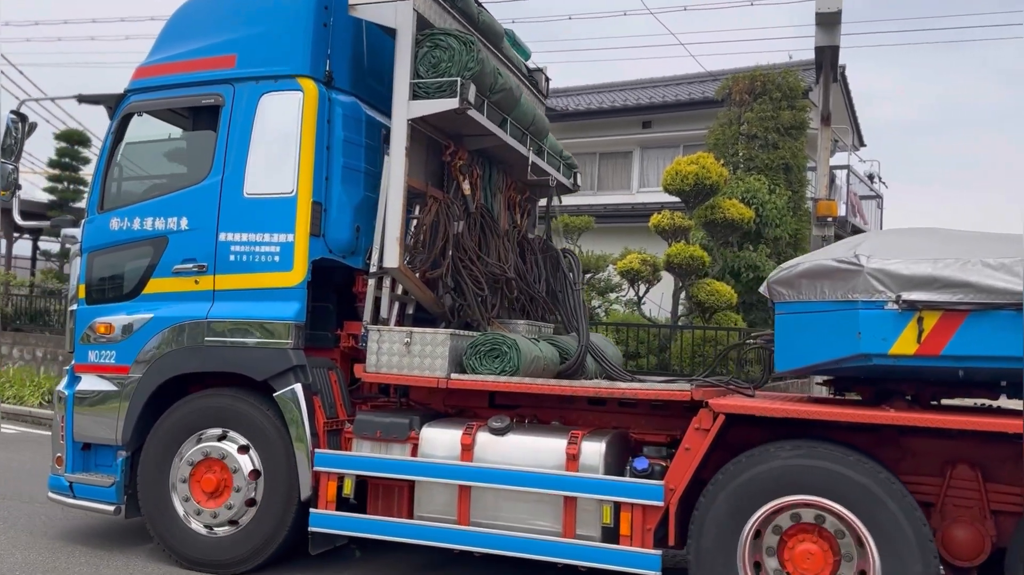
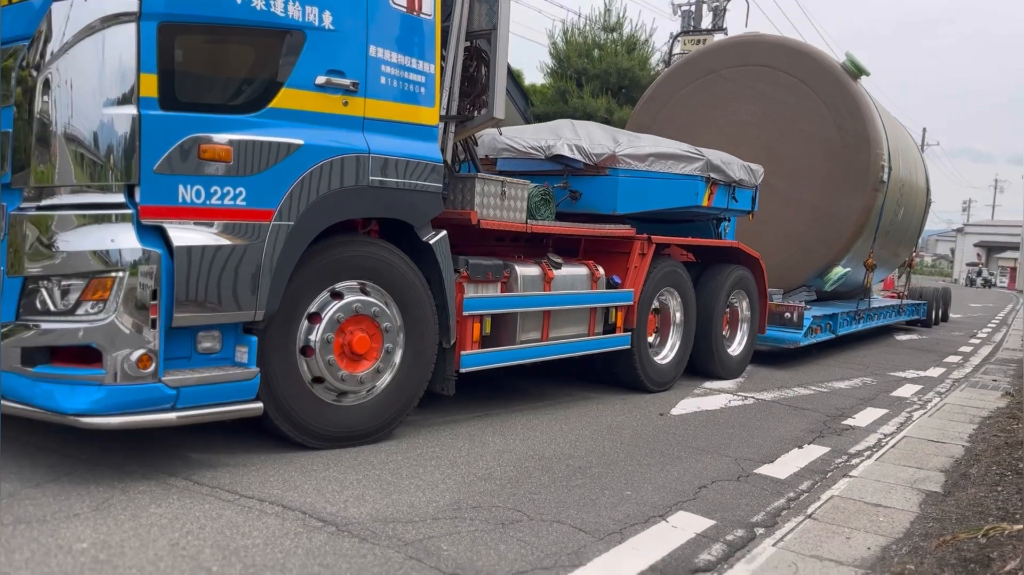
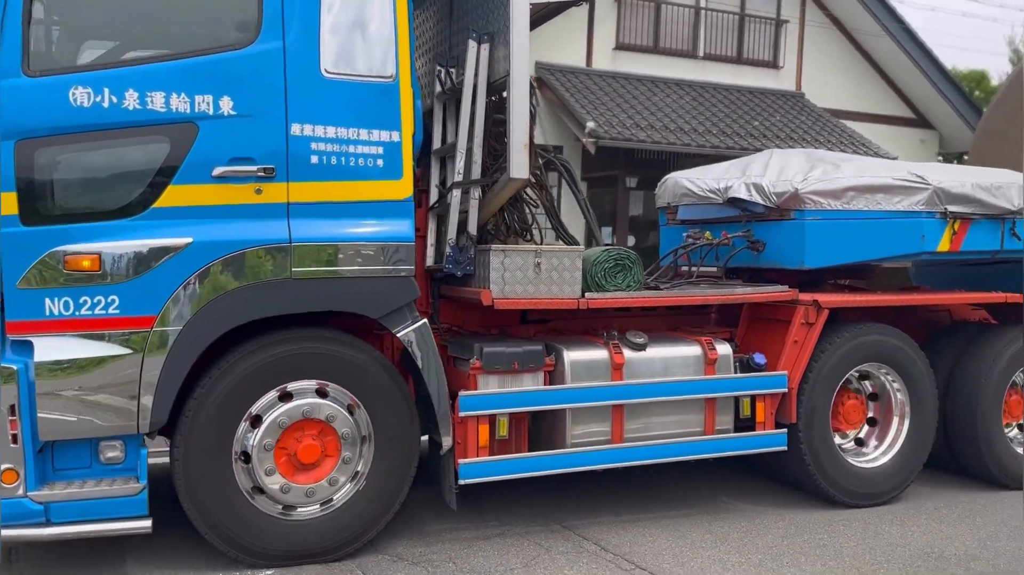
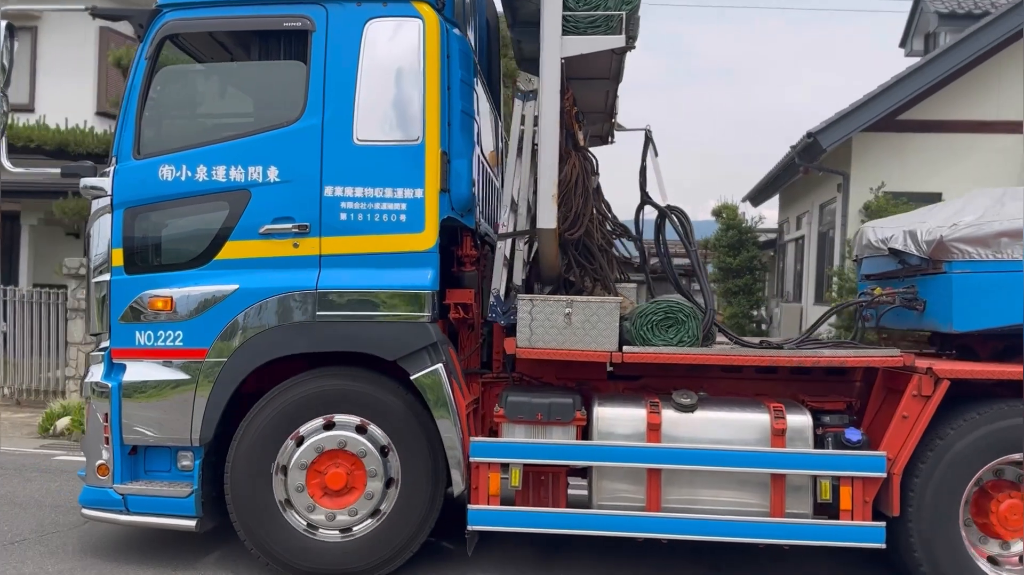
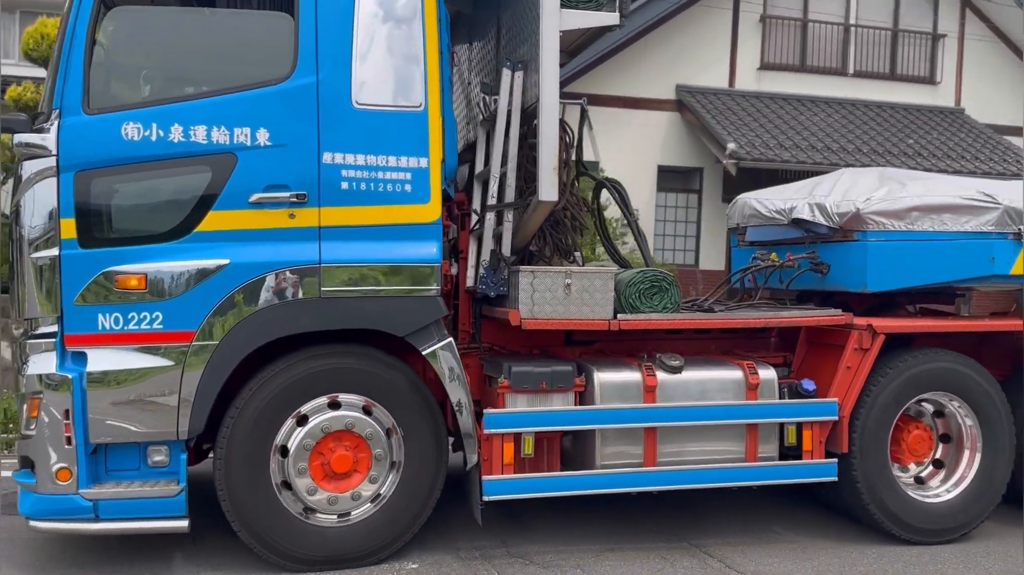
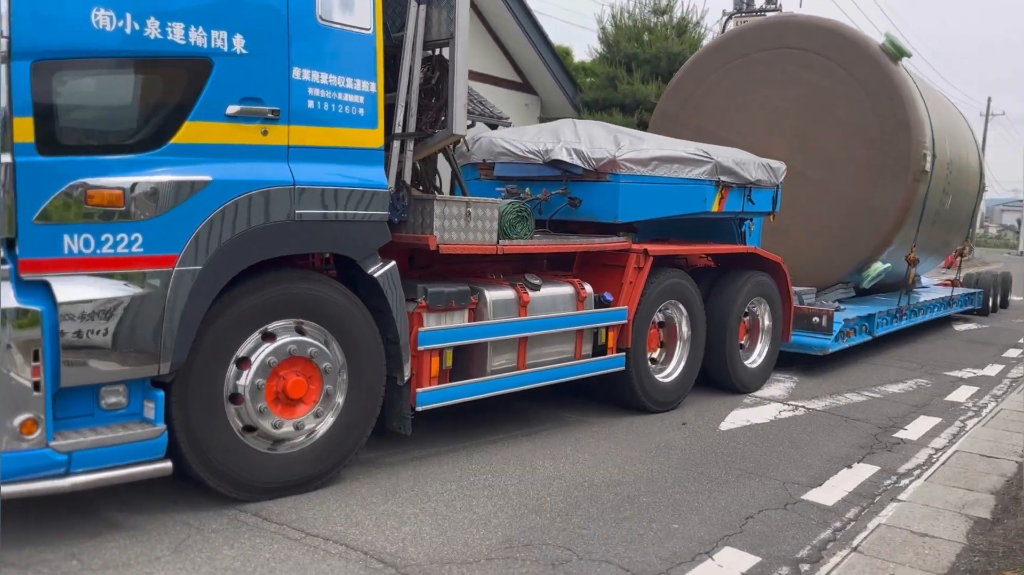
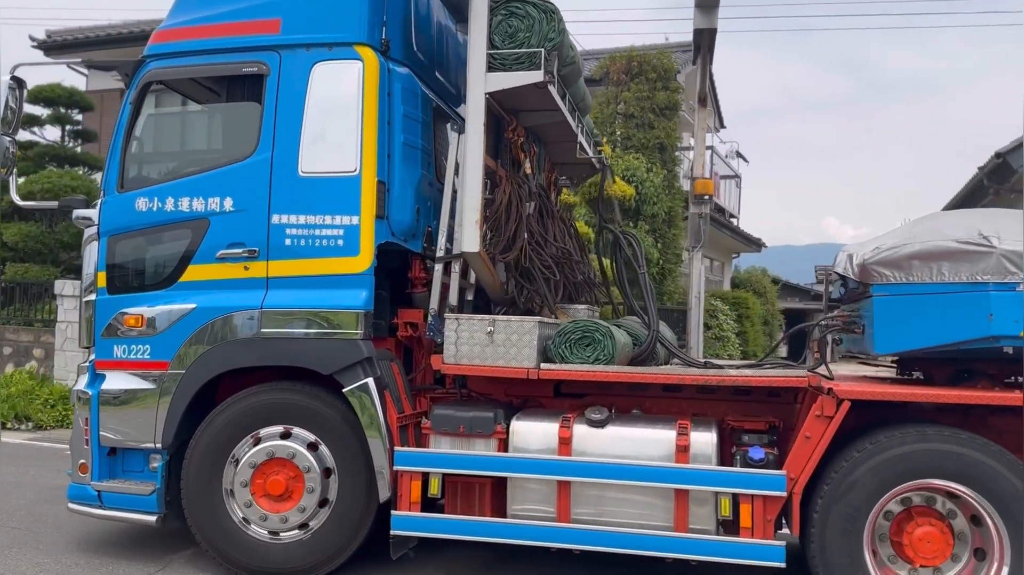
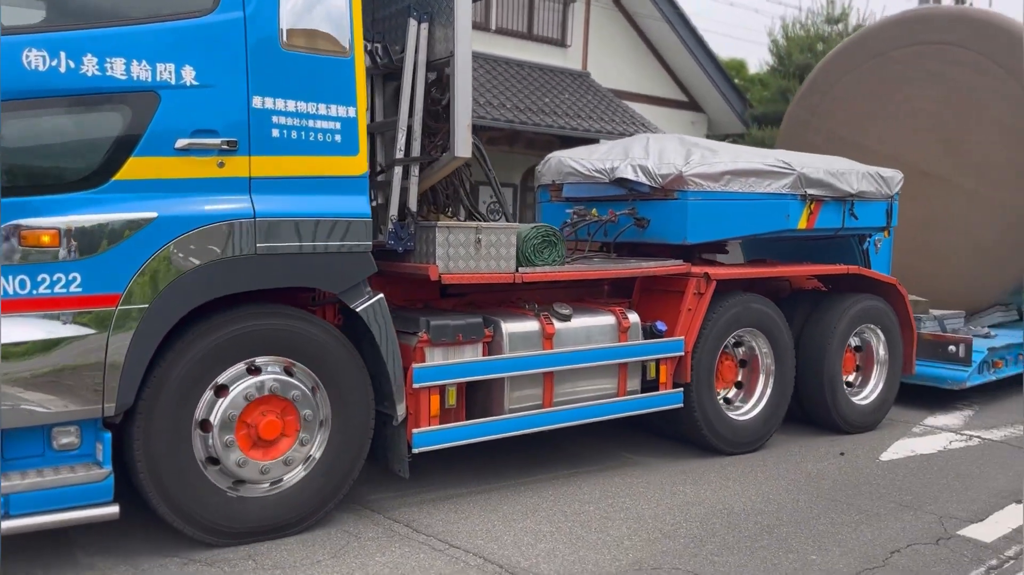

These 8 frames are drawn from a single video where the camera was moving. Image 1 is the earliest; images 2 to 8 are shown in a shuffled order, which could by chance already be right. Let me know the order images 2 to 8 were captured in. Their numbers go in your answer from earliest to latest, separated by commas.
7, 4, 5, 3, 8, 6, 2
